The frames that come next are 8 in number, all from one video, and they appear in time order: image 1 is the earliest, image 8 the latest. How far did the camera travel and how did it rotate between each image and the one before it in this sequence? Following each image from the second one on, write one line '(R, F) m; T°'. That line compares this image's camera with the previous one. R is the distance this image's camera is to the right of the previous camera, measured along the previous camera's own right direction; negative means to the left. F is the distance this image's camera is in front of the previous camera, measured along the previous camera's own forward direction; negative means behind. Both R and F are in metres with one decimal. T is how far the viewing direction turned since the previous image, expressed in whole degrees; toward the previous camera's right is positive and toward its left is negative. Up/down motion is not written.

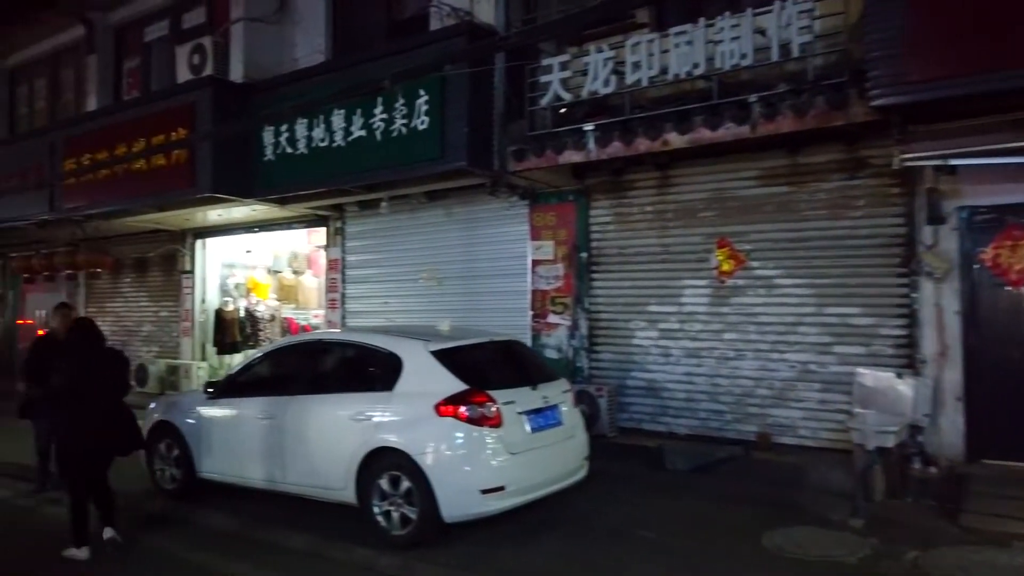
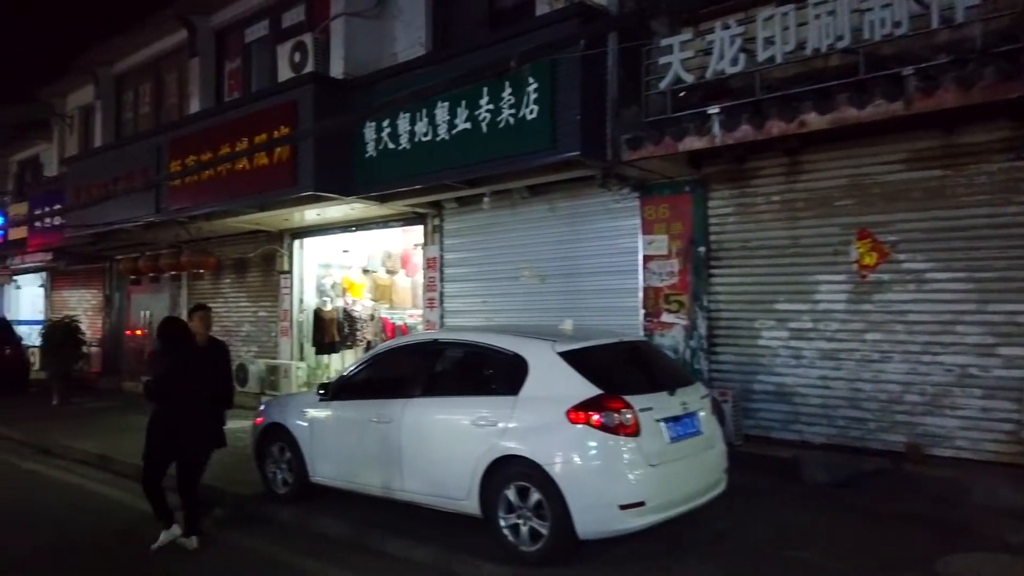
(-0.4, +0.4) m; -6°
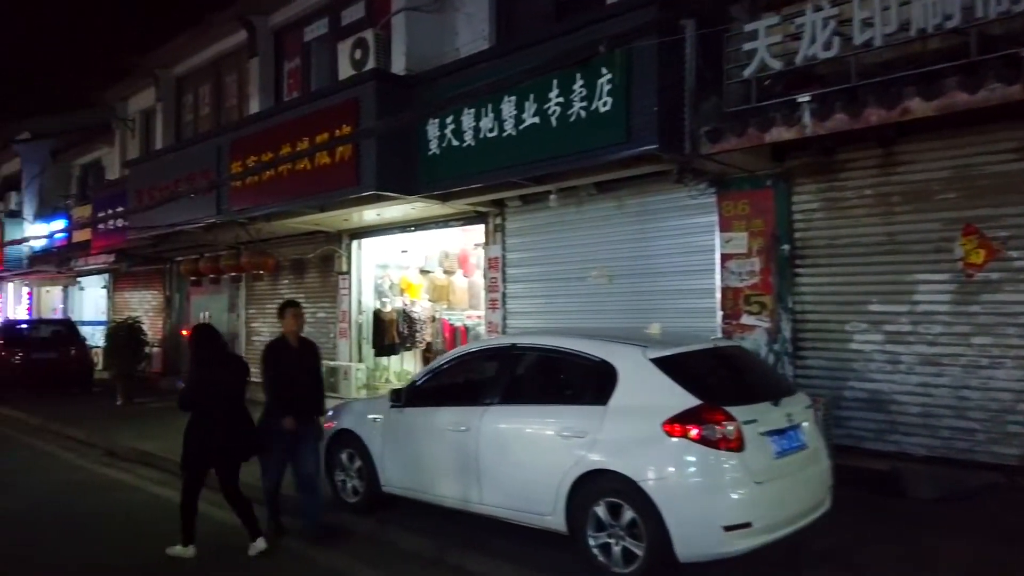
(-0.3, +0.3) m; -3°
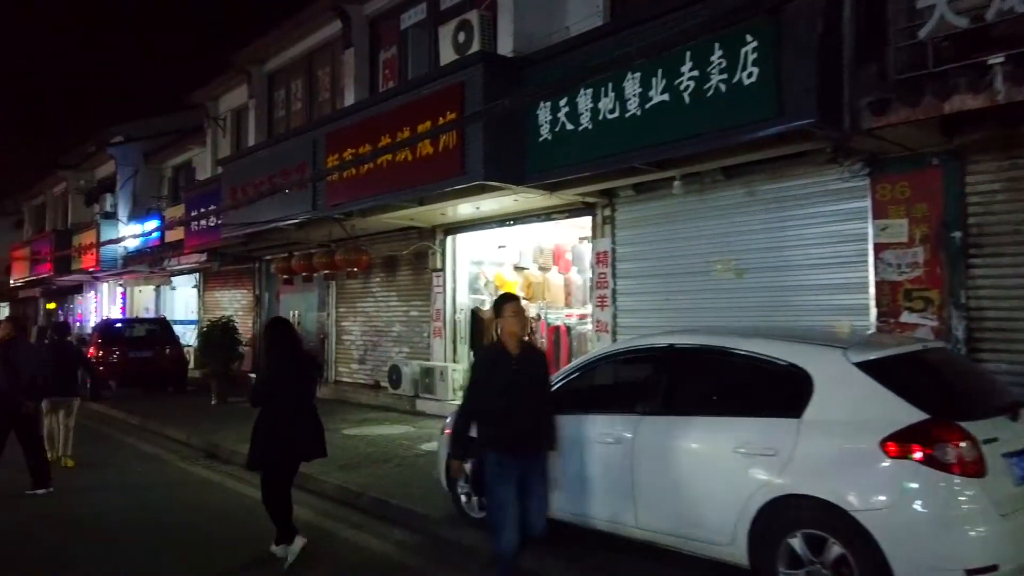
(-0.6, +0.7) m; -5°
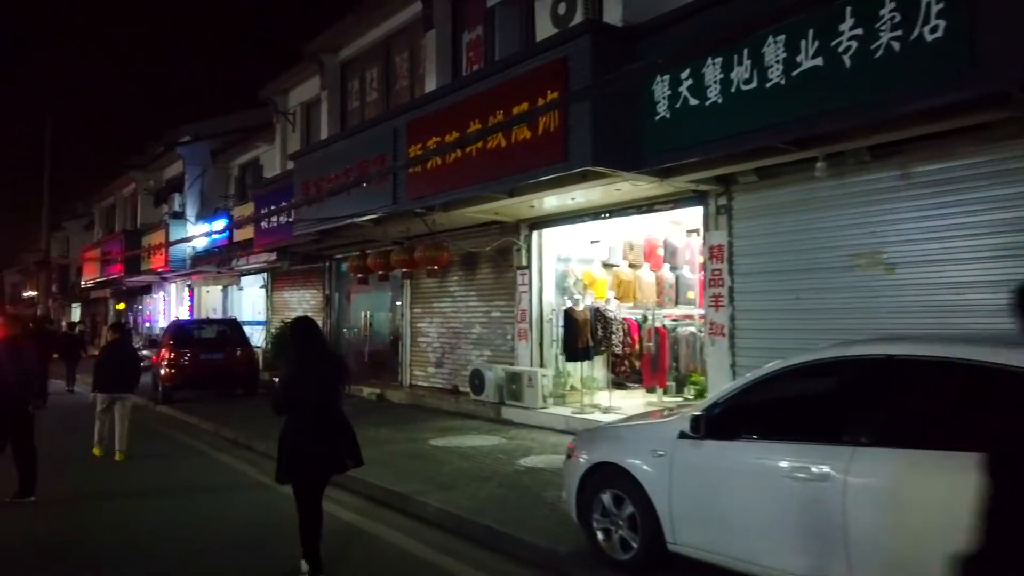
(-0.6, +0.9) m; -4°
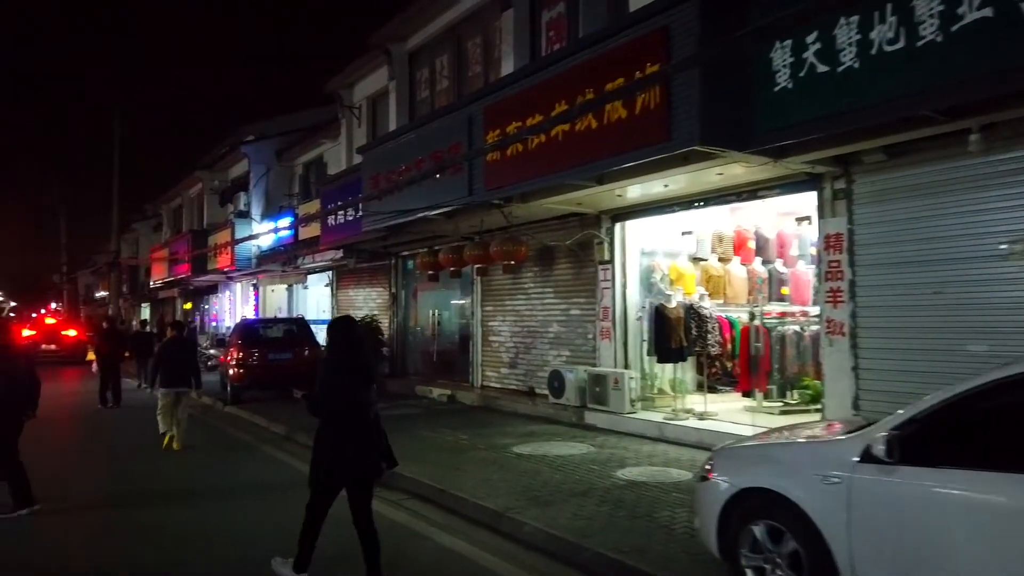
(-0.4, +0.8) m; -4°
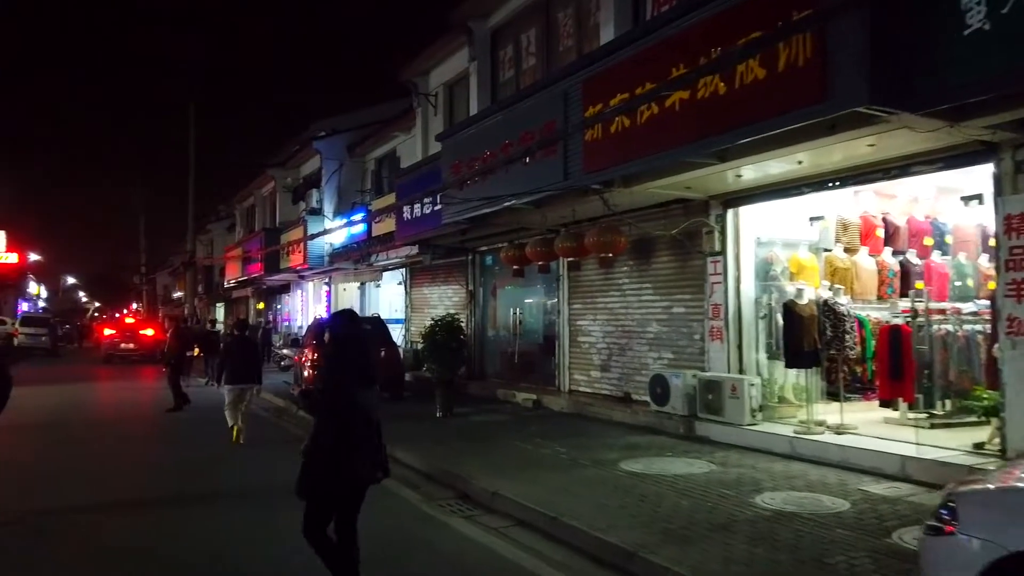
(-0.5, +1.1) m; -5°
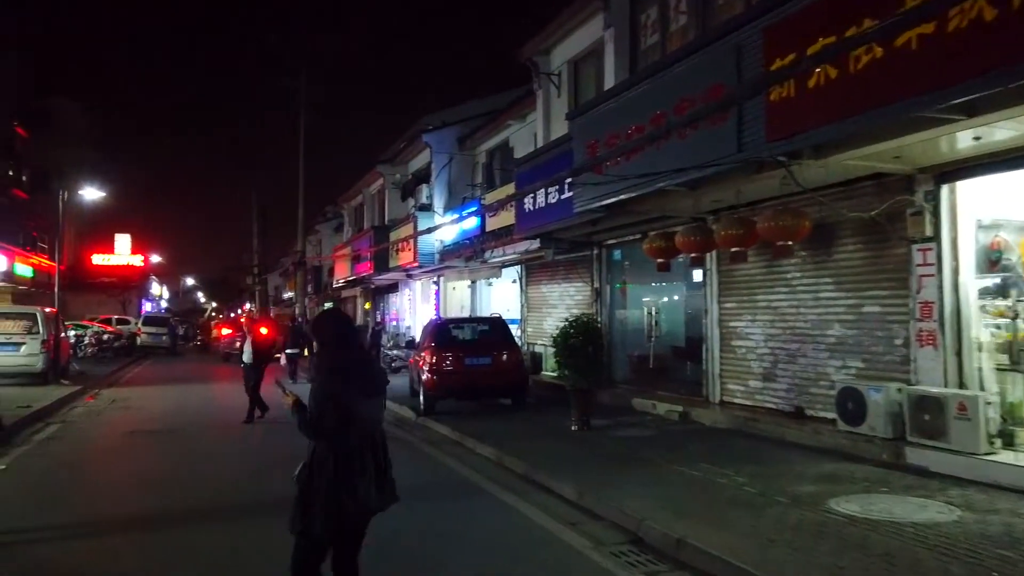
(-0.7, +1.5) m; -7°
